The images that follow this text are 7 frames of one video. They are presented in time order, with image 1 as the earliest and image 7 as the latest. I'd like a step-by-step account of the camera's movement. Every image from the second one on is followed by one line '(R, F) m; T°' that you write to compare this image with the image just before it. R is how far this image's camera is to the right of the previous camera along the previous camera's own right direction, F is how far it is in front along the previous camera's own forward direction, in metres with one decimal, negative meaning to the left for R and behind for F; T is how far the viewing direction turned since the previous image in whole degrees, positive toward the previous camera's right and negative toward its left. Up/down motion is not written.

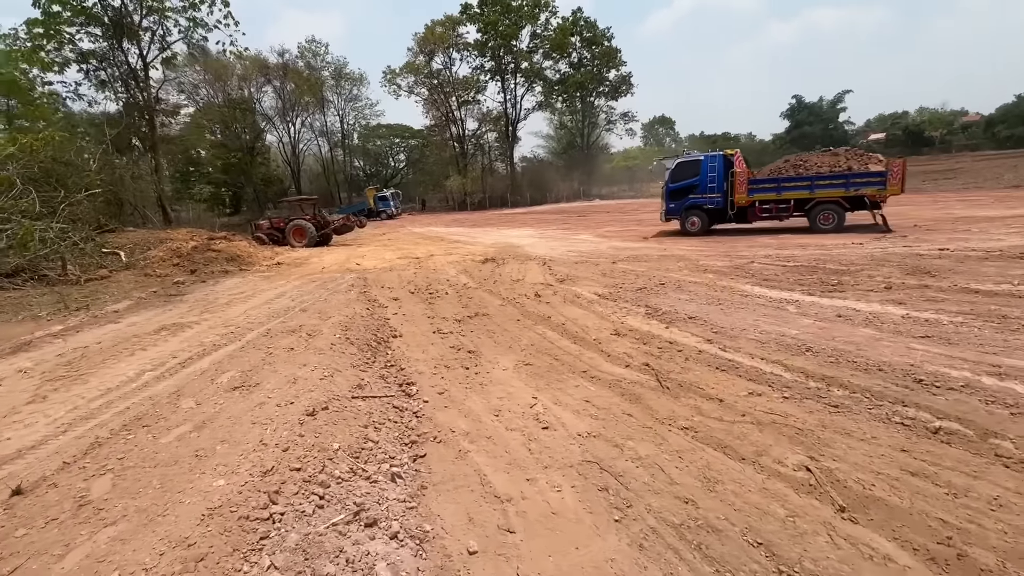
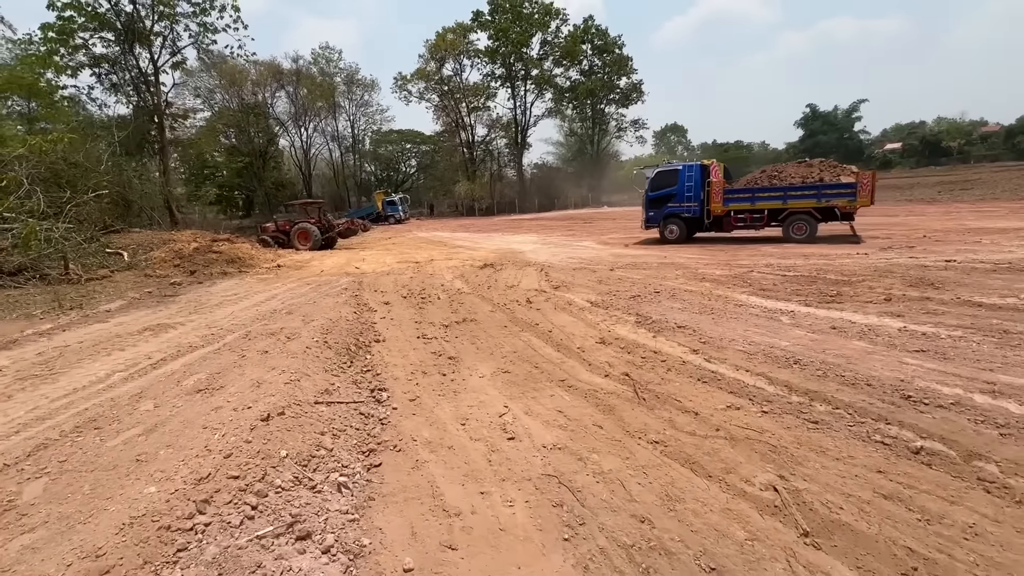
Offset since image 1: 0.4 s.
(+0.4, +0.1) m; -1°
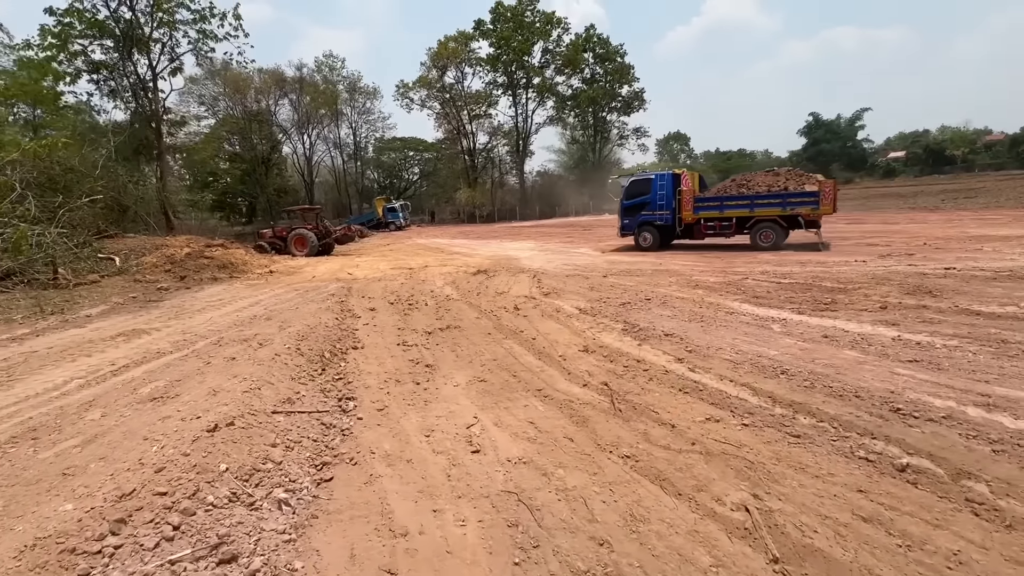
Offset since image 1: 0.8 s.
(+0.3, +0.2) m; 0°
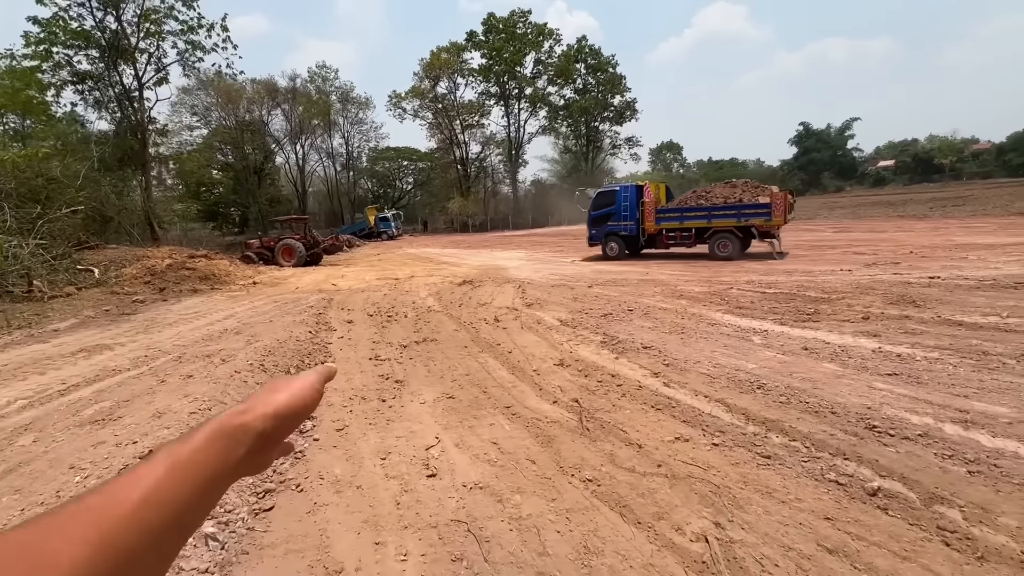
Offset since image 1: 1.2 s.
(+0.3, +0.2) m; +1°
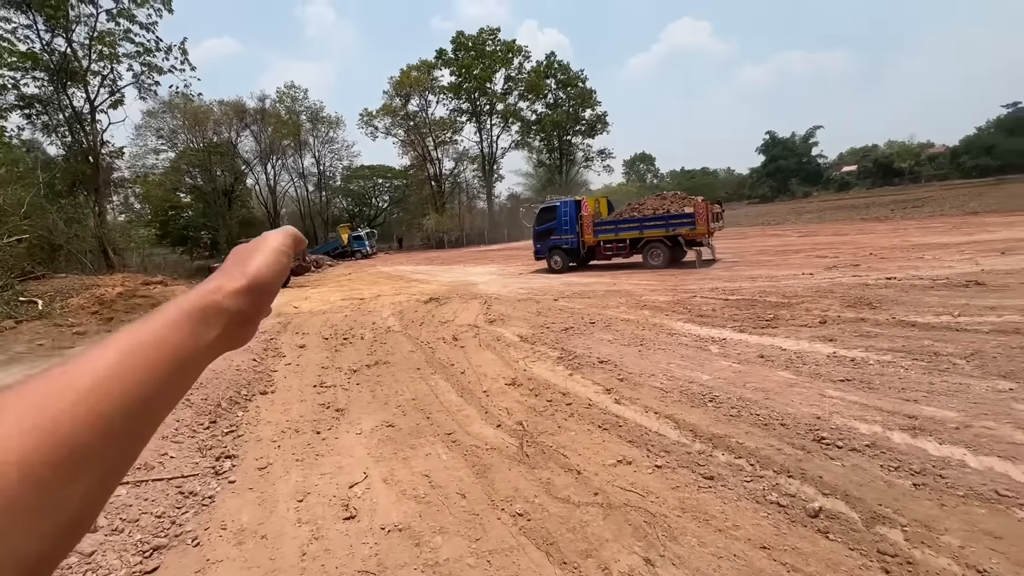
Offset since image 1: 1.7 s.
(+0.5, +0.2) m; +2°
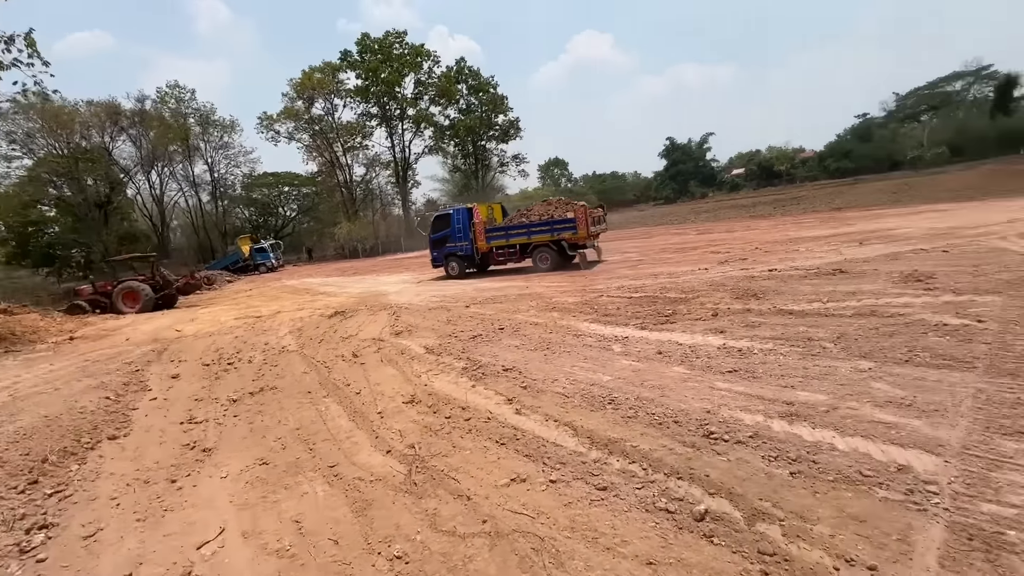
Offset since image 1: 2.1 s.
(+0.4, +0.3) m; +9°
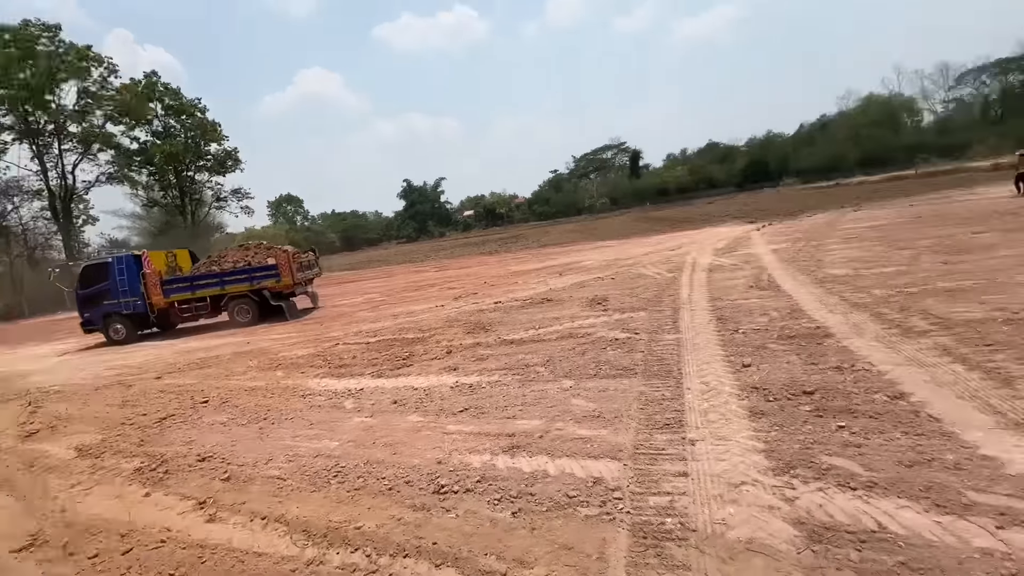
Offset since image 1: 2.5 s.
(+0.4, +0.3) m; +30°
